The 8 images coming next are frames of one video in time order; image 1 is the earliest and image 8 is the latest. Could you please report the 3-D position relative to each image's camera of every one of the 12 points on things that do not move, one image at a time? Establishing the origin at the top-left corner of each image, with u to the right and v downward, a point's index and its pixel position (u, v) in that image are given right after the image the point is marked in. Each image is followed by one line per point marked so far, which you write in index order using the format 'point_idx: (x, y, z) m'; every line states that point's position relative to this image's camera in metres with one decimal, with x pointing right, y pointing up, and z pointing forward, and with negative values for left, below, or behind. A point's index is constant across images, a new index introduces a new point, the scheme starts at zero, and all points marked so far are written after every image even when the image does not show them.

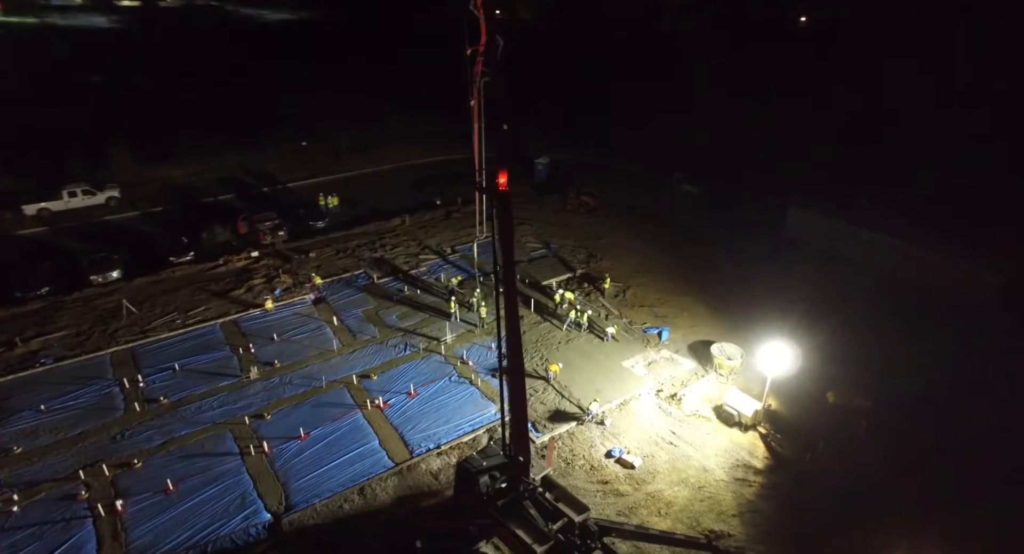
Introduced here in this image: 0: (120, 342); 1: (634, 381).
0: (-11.4, -1.9, +15.7) m
1: (+3.2, -2.7, +14.3) m
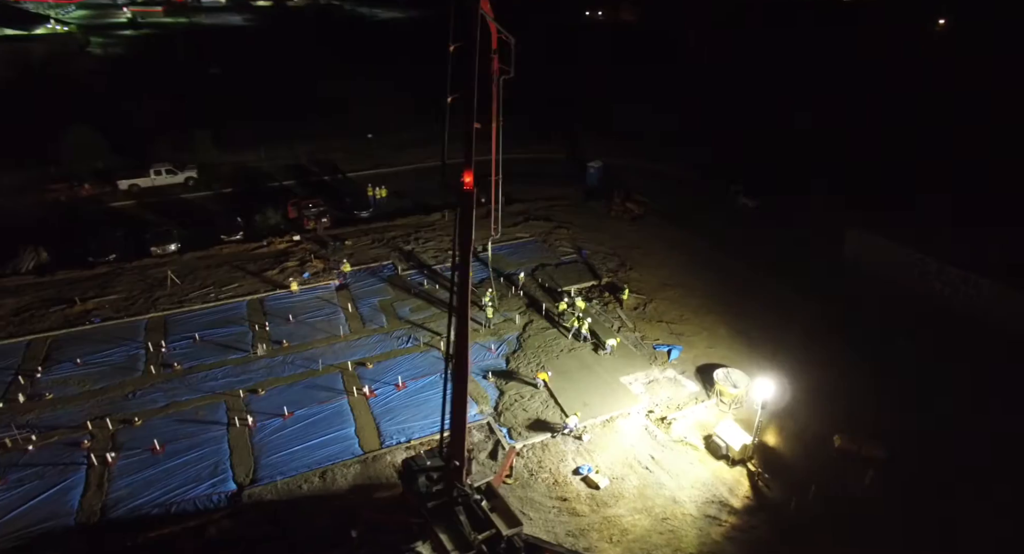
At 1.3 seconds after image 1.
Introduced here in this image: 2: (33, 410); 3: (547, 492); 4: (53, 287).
0: (-11.2, -1.0, +17.1) m
1: (+2.9, -3.0, +13.7) m
2: (-11.4, -3.2, +13.0) m
3: (+0.7, -4.3, +10.9) m
4: (-15.9, -0.2, +18.8) m
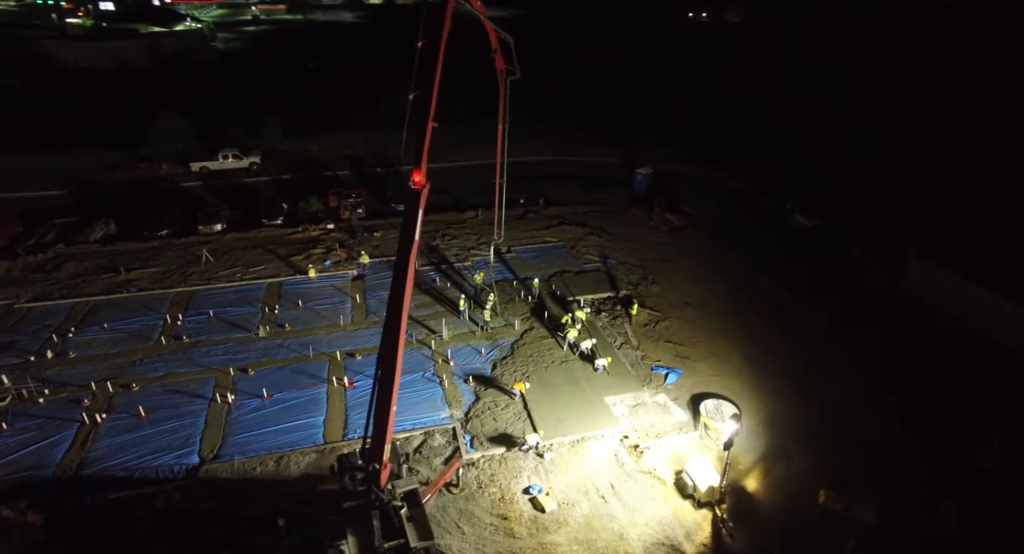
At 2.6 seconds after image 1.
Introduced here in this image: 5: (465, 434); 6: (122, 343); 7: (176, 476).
0: (-11.0, -0.2, +18.4) m
1: (+2.2, -3.4, +12.9) m
2: (-12.0, -2.4, +14.3) m
3: (-0.5, -4.5, +10.5) m
4: (-15.4, +0.9, +20.7) m
5: (-1.1, -3.6, +12.4) m
6: (-11.0, -1.9, +15.3) m
7: (-6.8, -4.0, +11.0) m
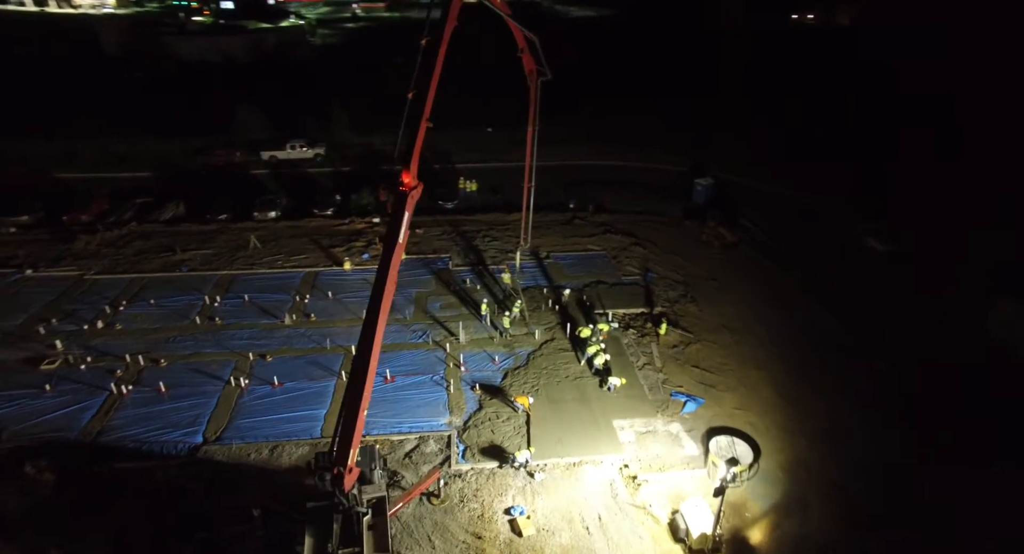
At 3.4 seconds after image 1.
0: (-10.0, +0.3, +19.3) m
1: (+2.2, -3.8, +12.2) m
2: (-11.7, -1.7, +15.4) m
3: (-0.9, -4.6, +10.1) m
4: (-13.9, +1.8, +22.2) m
5: (-1.2, -3.7, +12.1) m
6: (-10.5, -1.3, +16.3) m
7: (-7.1, -3.7, +11.5) m
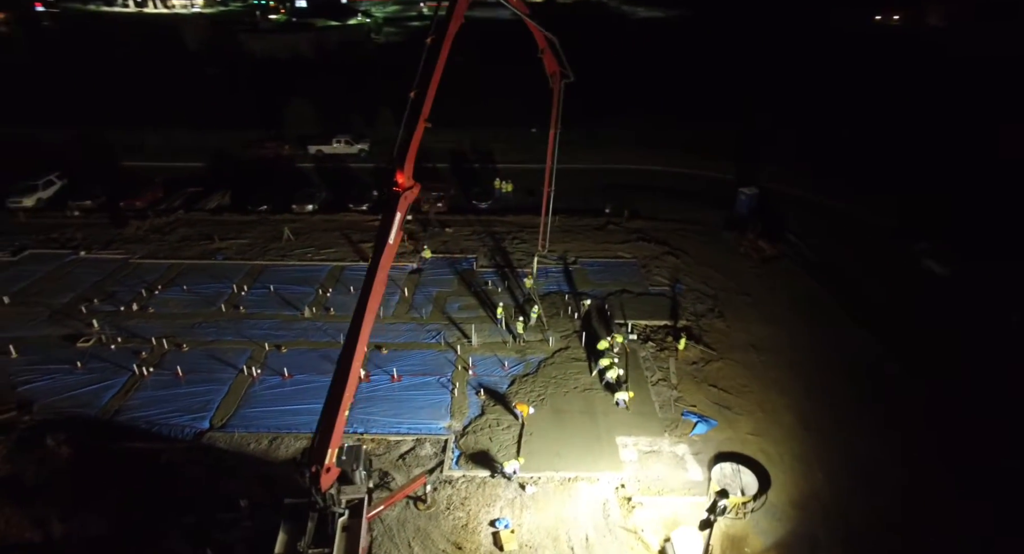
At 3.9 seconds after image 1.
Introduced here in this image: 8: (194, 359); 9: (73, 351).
0: (-9.1, +0.7, +19.9) m
1: (+2.1, -4.0, +11.7) m
2: (-11.3, -1.3, +16.2) m
3: (-1.2, -4.7, +10.0) m
4: (-12.7, +2.3, +23.1) m
5: (-1.3, -3.8, +11.9) m
6: (-10.0, -0.9, +16.9) m
7: (-7.2, -3.5, +11.9) m
8: (-8.4, -2.2, +14.4) m
9: (-12.0, -2.0, +14.7) m
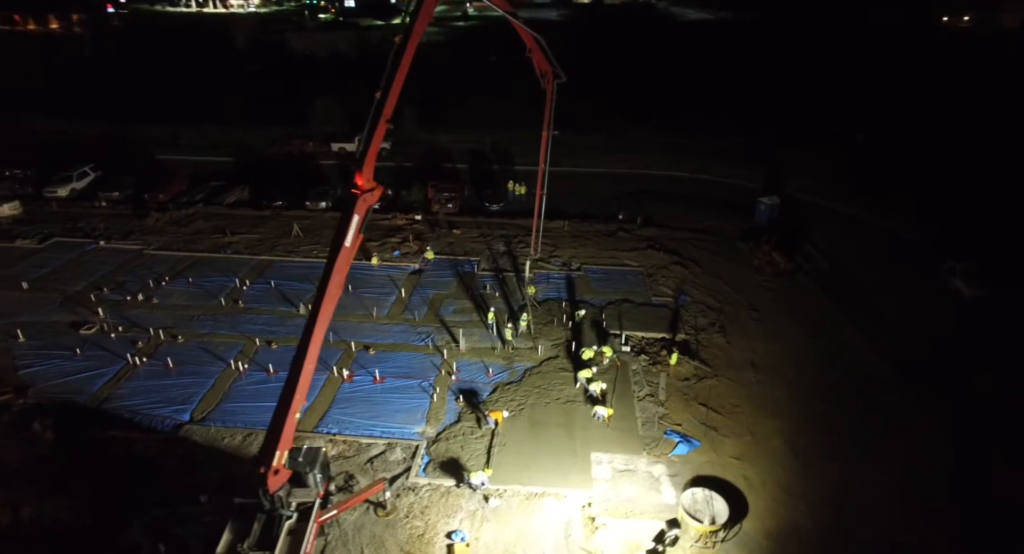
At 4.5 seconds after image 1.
0: (-9.1, +0.9, +20.3) m
1: (+1.4, -4.2, +11.3) m
2: (-11.5, -1.0, +16.7) m
3: (-2.0, -4.8, +9.8) m
4: (-12.3, +2.6, +23.7) m
5: (-1.9, -3.9, +11.8) m
6: (-10.2, -0.7, +17.4) m
7: (-7.8, -3.4, +12.1) m
8: (-8.8, -2.0, +14.7) m
9: (-12.3, -1.7, +15.3) m
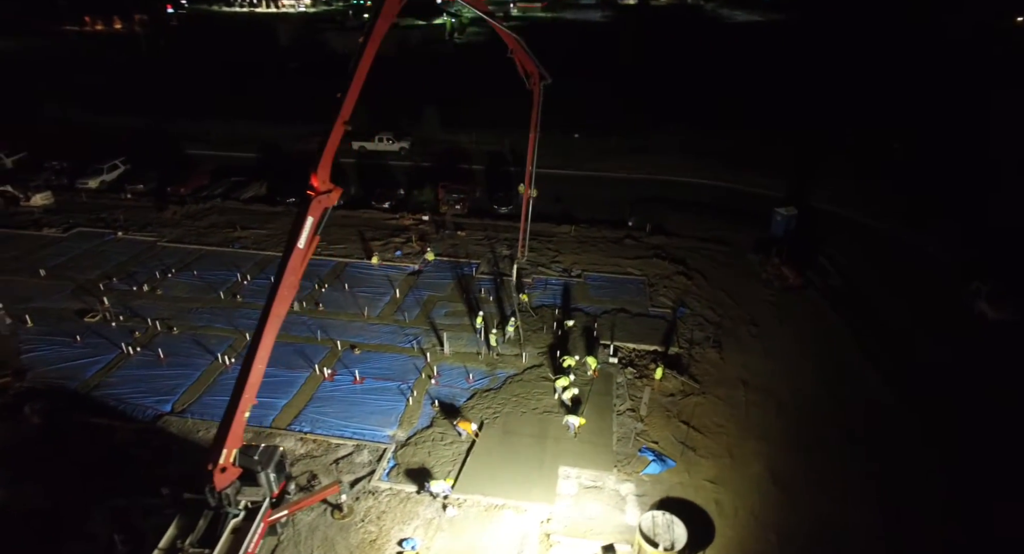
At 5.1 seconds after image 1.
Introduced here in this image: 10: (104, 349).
0: (-9.1, +1.0, +20.7) m
1: (+0.6, -4.4, +11.1) m
2: (-11.8, -0.7, +17.3) m
3: (-2.9, -4.9, +9.8) m
4: (-12.0, +2.9, +24.3) m
5: (-2.6, -3.9, +11.8) m
6: (-10.4, -0.5, +17.8) m
7: (-8.5, -3.2, +12.5) m
8: (-9.3, -1.8, +15.1) m
9: (-12.7, -1.4, +15.9) m
10: (-11.1, -2.0, +14.7) m
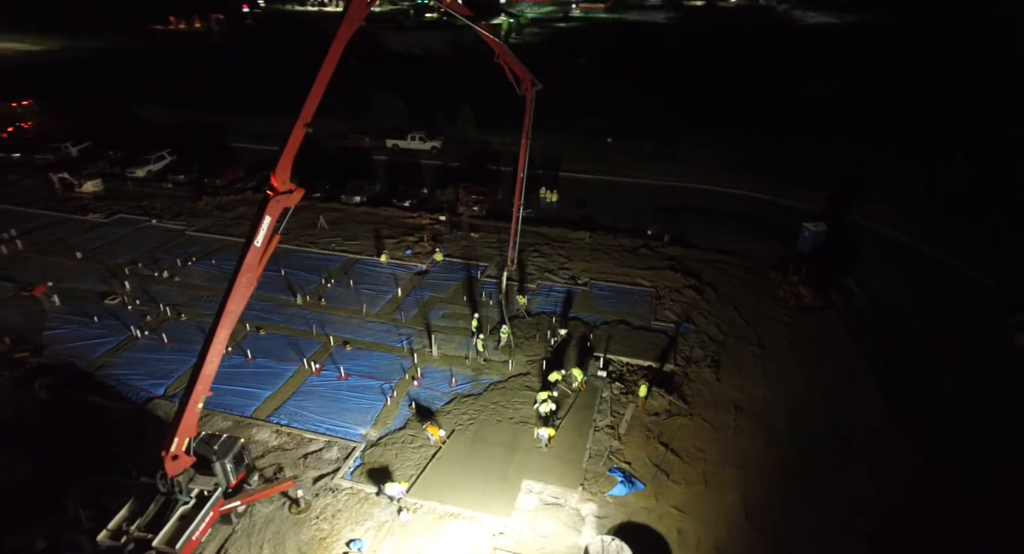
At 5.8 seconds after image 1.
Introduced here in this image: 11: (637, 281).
0: (-8.7, +1.3, +21.4) m
1: (-0.2, -4.6, +10.9) m
2: (-11.8, -0.3, +18.2) m
3: (-3.9, -4.9, +10.0) m
4: (-11.2, +3.3, +25.2) m
5: (-3.4, -4.0, +11.9) m
6: (-10.4, -0.1, +18.6) m
7: (-9.1, -3.0, +13.1) m
8: (-9.6, -1.5, +15.8) m
9: (-12.9, -0.9, +17.0) m
10: (-11.4, -1.6, +15.6) m
11: (+4.6, -0.1, +19.9) m
